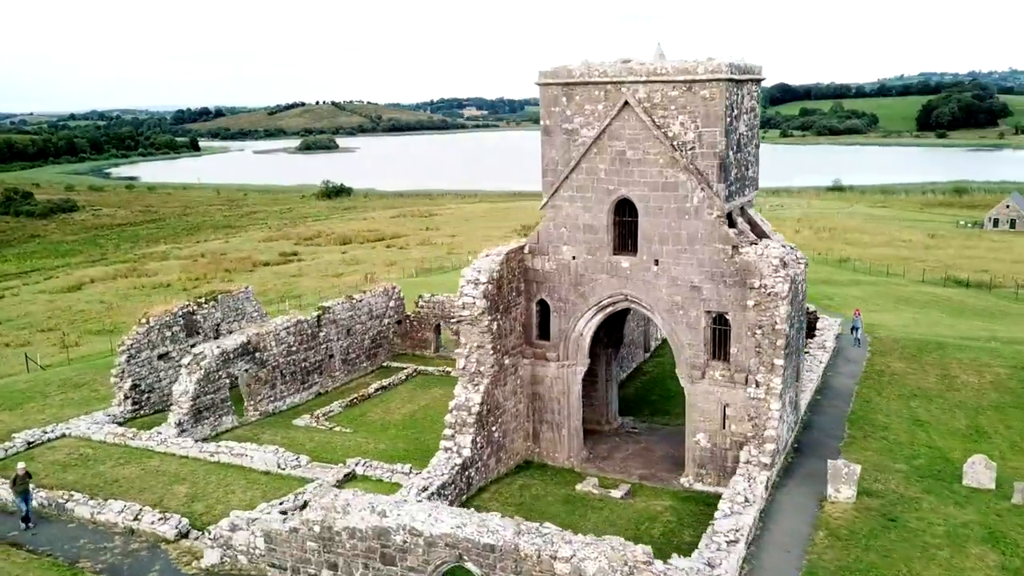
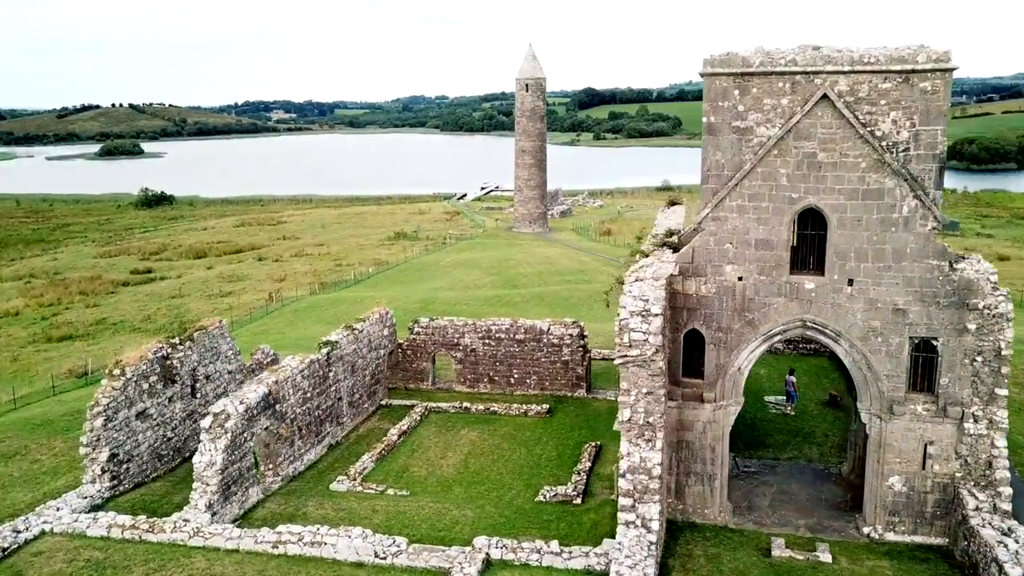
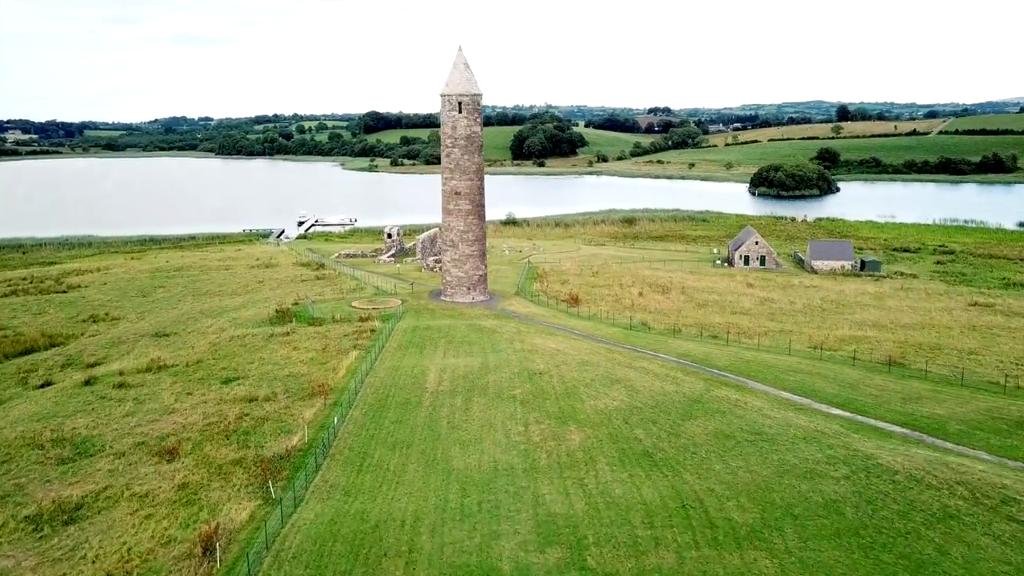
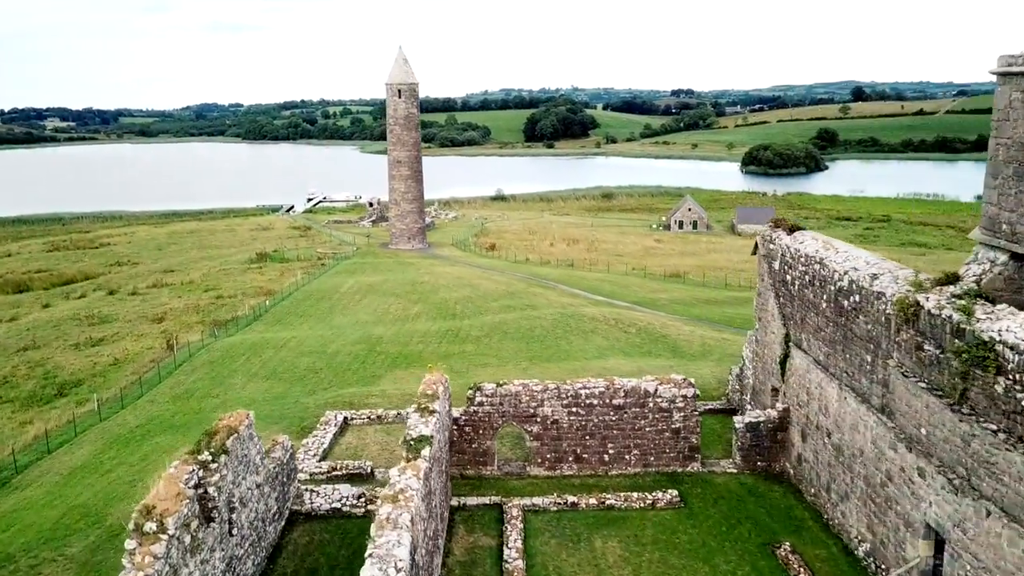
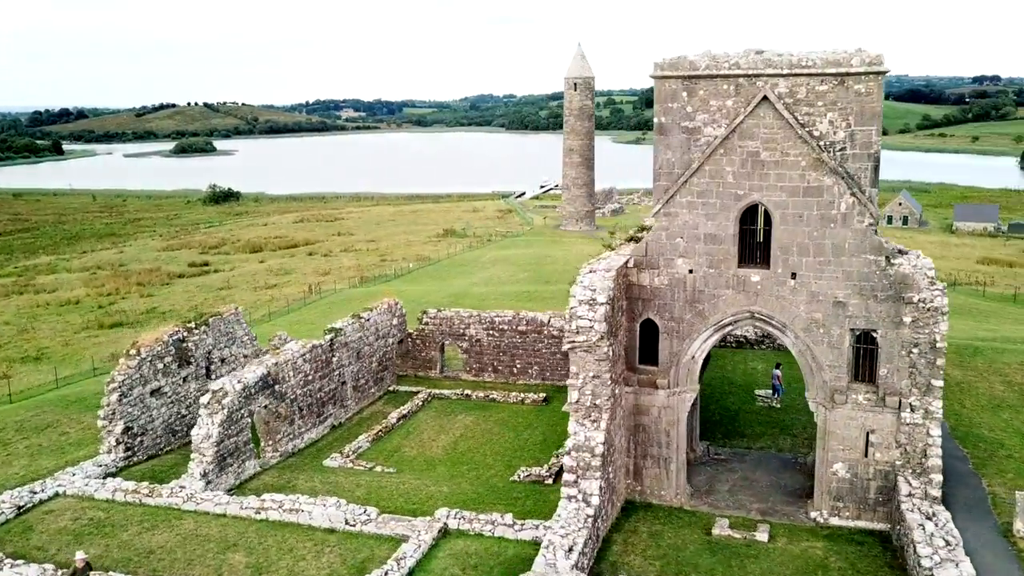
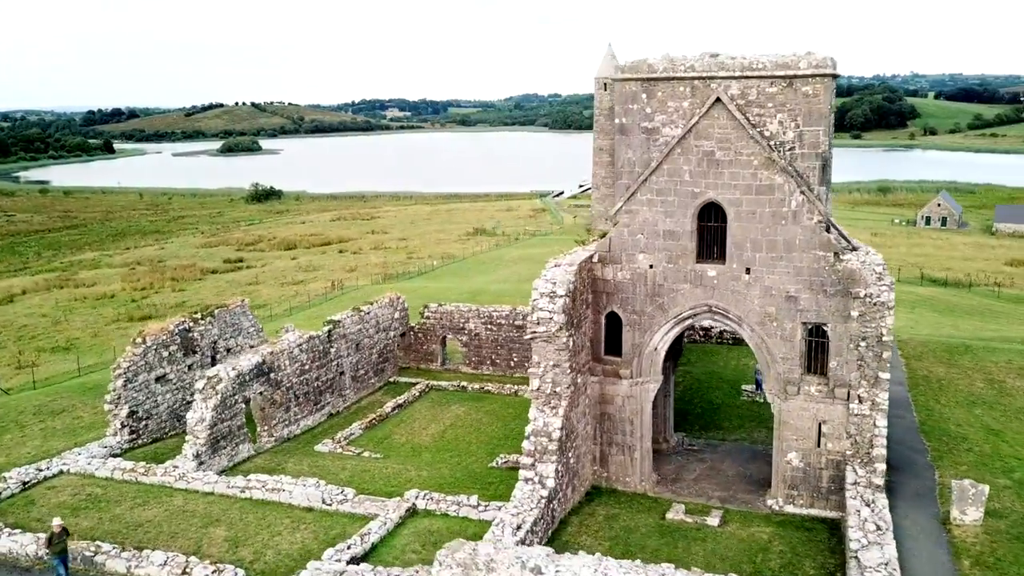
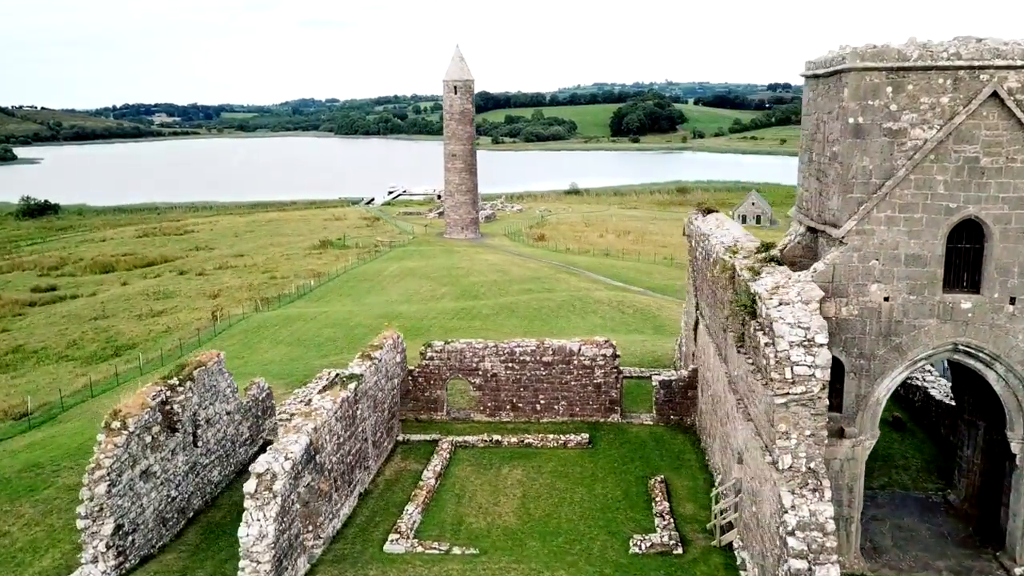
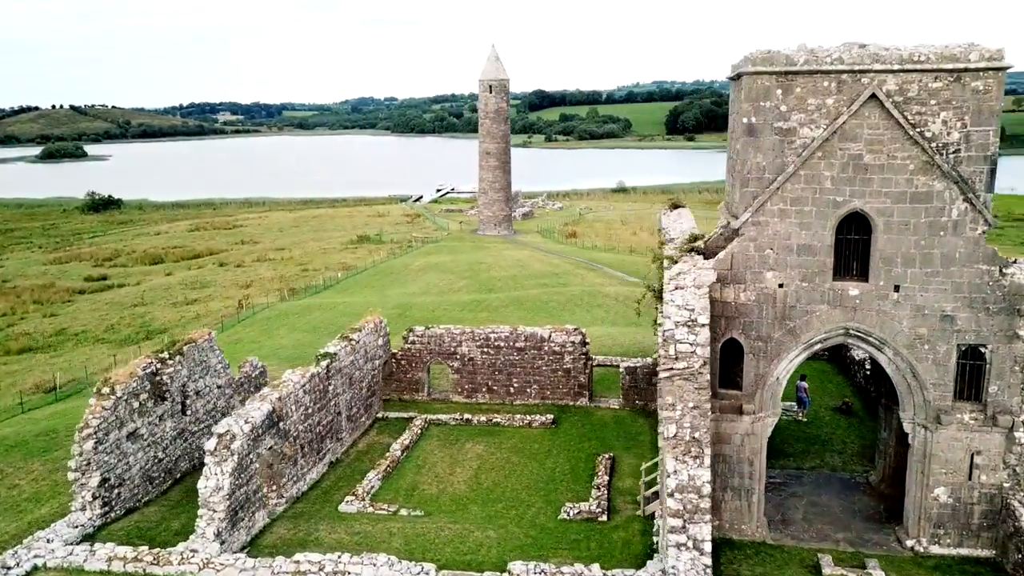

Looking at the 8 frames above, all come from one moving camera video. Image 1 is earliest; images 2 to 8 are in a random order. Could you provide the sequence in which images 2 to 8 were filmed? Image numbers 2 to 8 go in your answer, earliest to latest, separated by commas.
6, 5, 2, 8, 7, 4, 3
